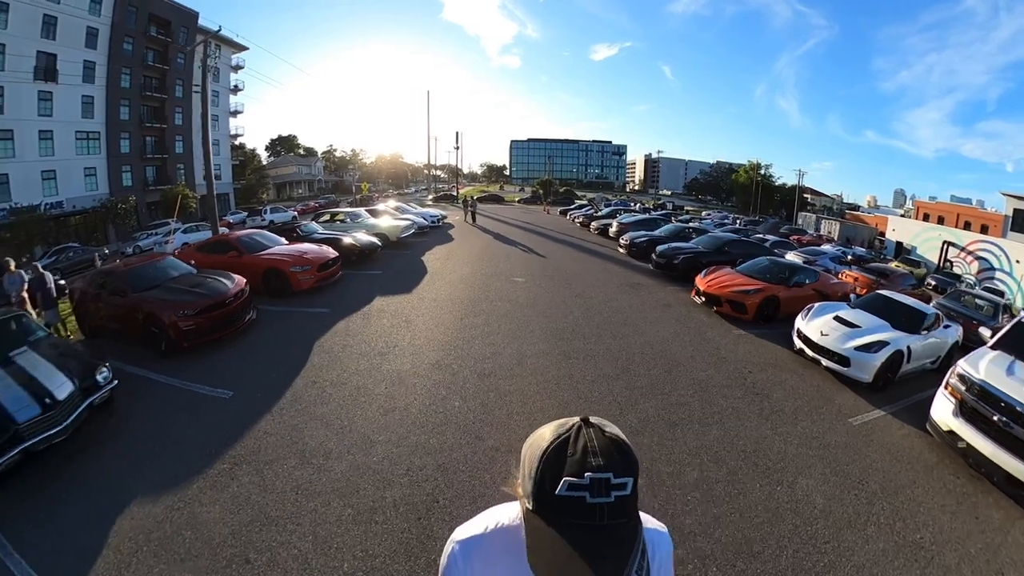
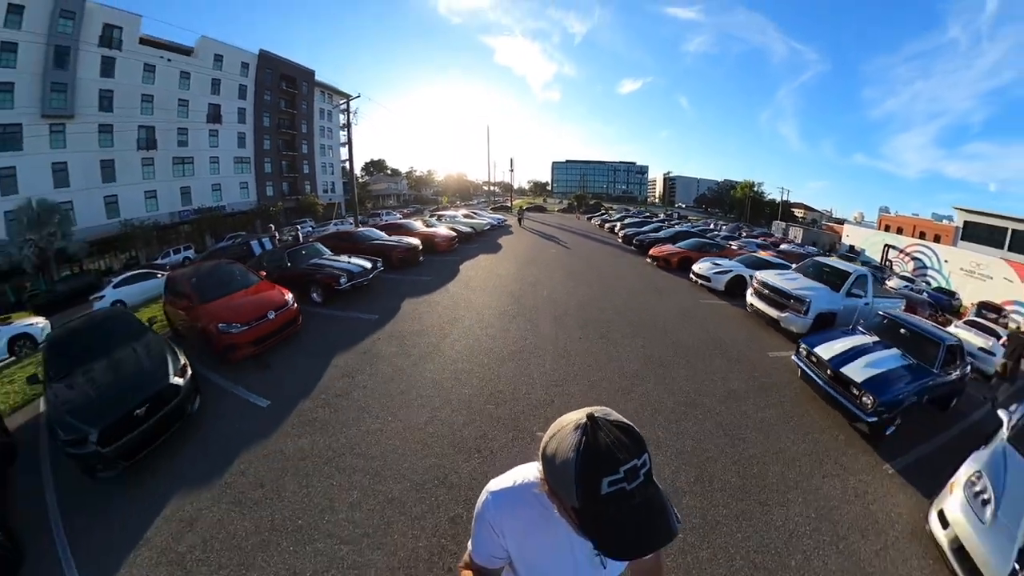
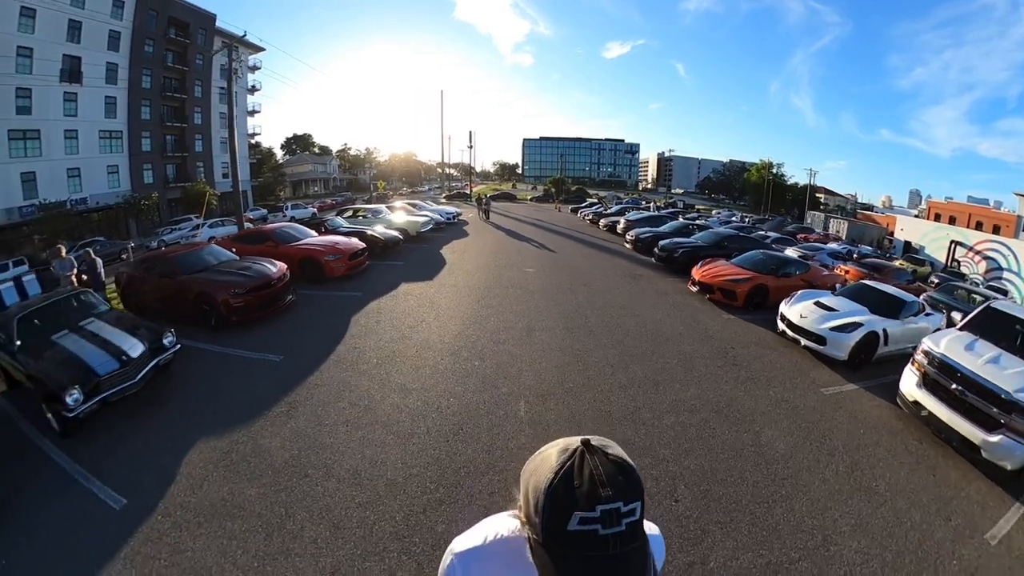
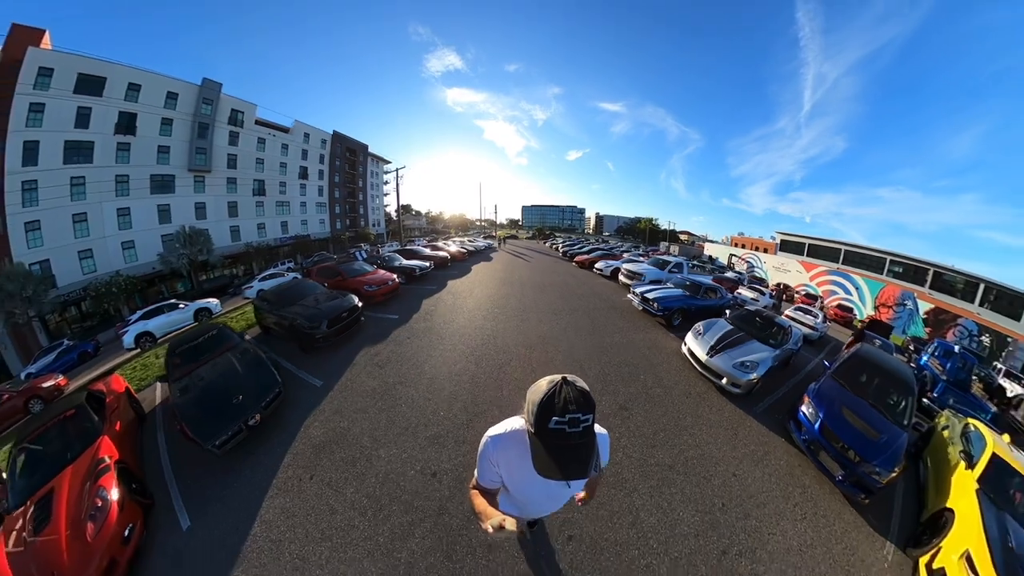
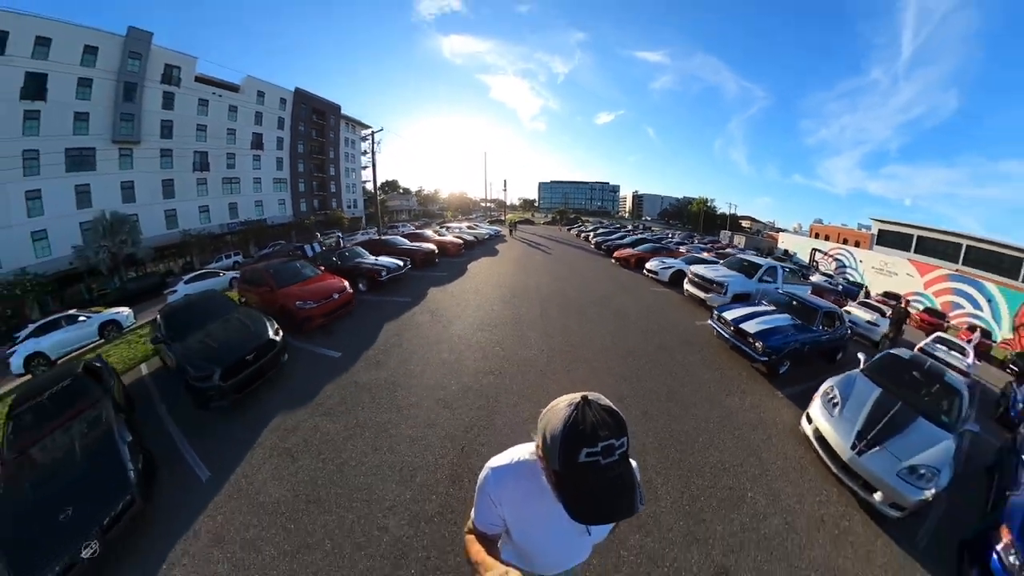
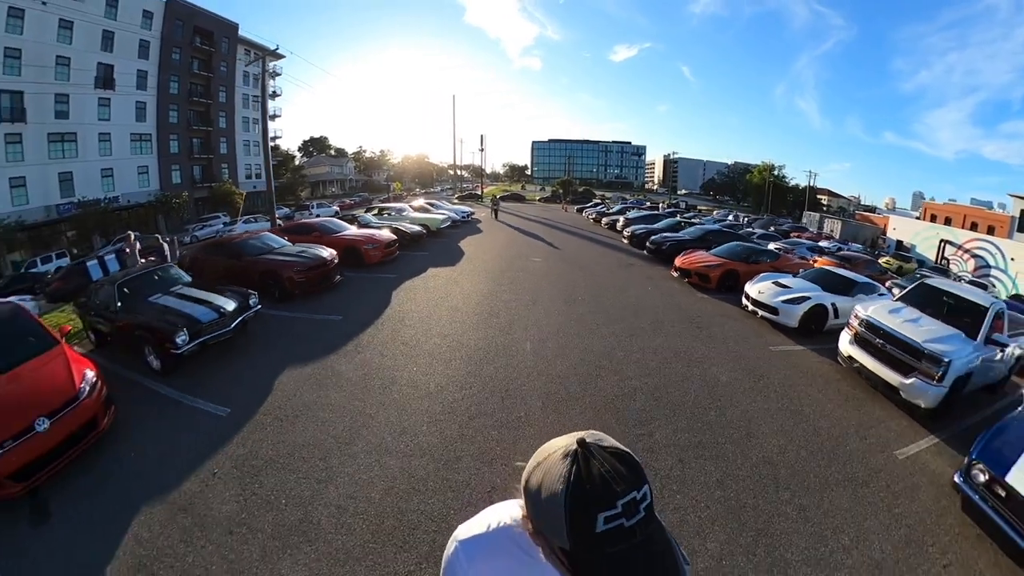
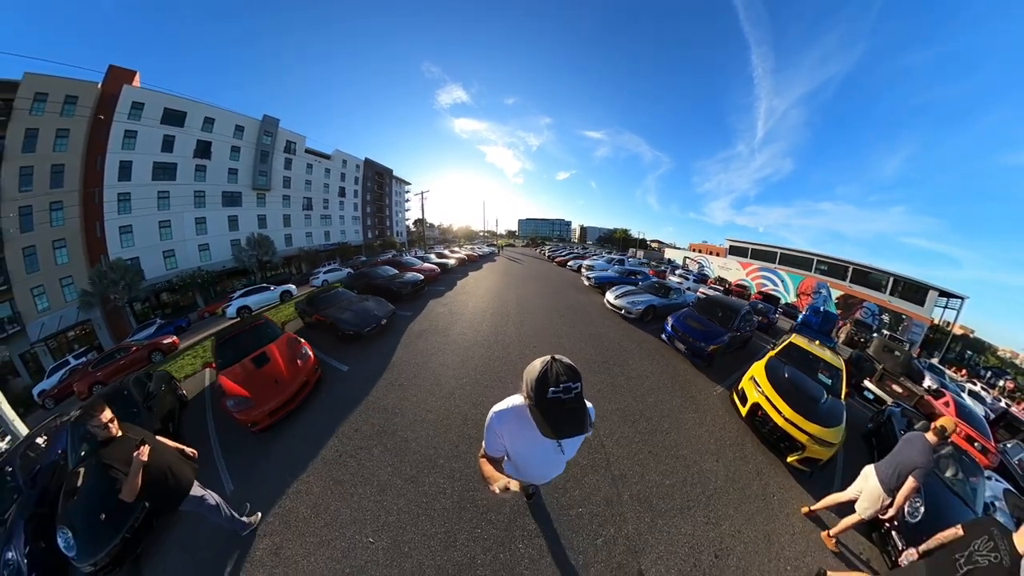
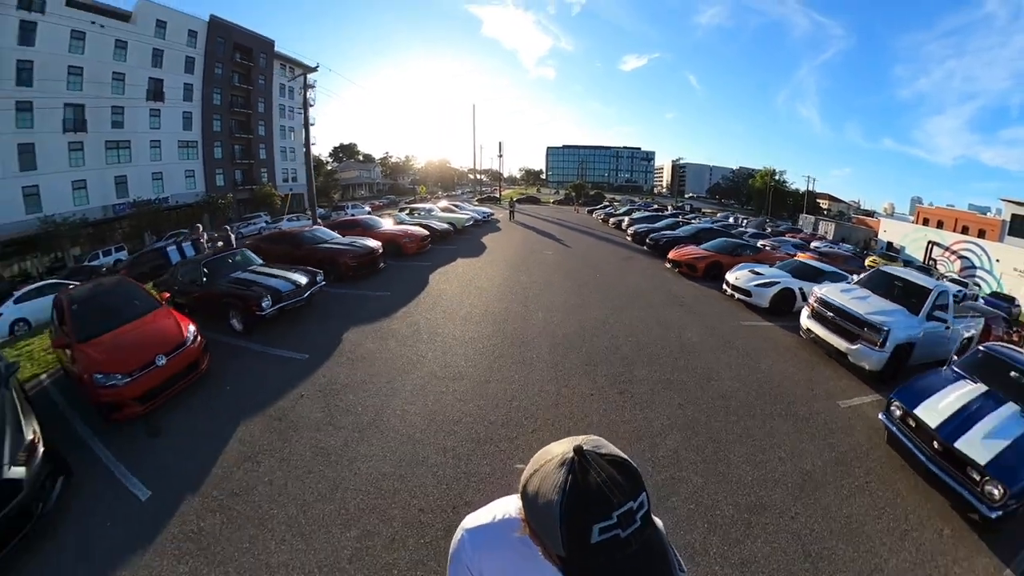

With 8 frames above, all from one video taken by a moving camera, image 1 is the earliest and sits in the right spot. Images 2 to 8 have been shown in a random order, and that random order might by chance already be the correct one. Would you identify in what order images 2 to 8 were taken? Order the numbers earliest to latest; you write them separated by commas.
3, 6, 8, 2, 5, 4, 7
